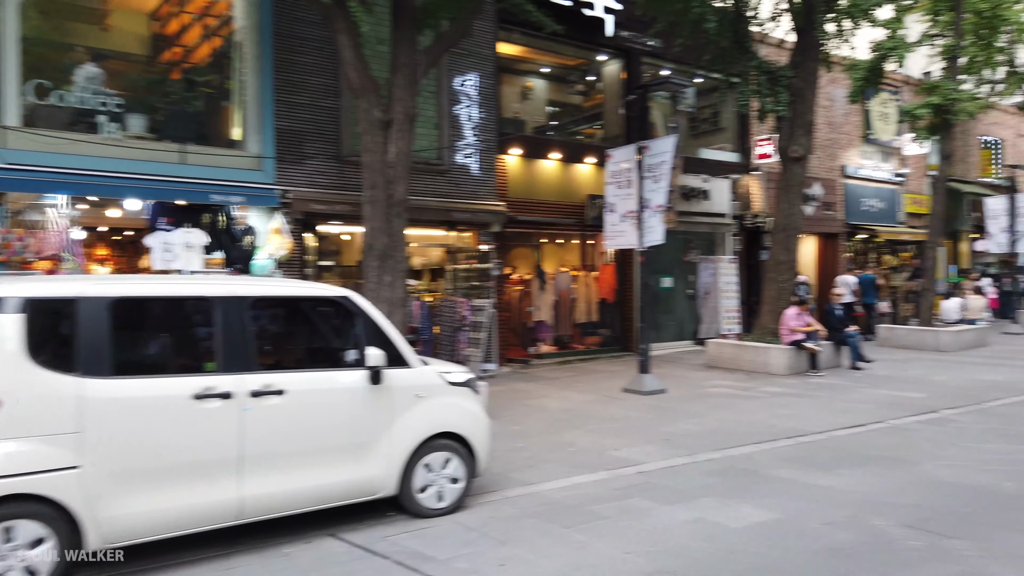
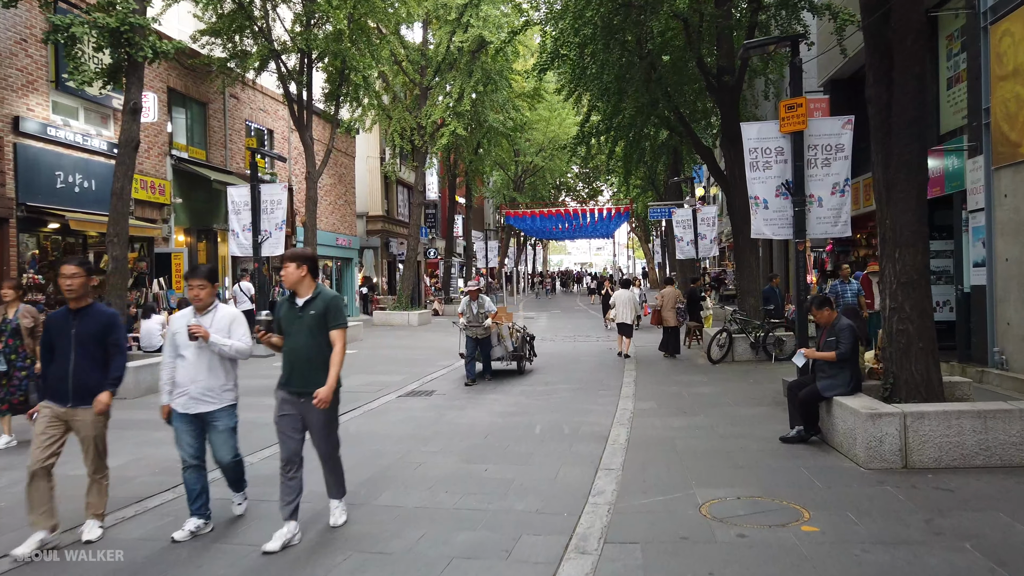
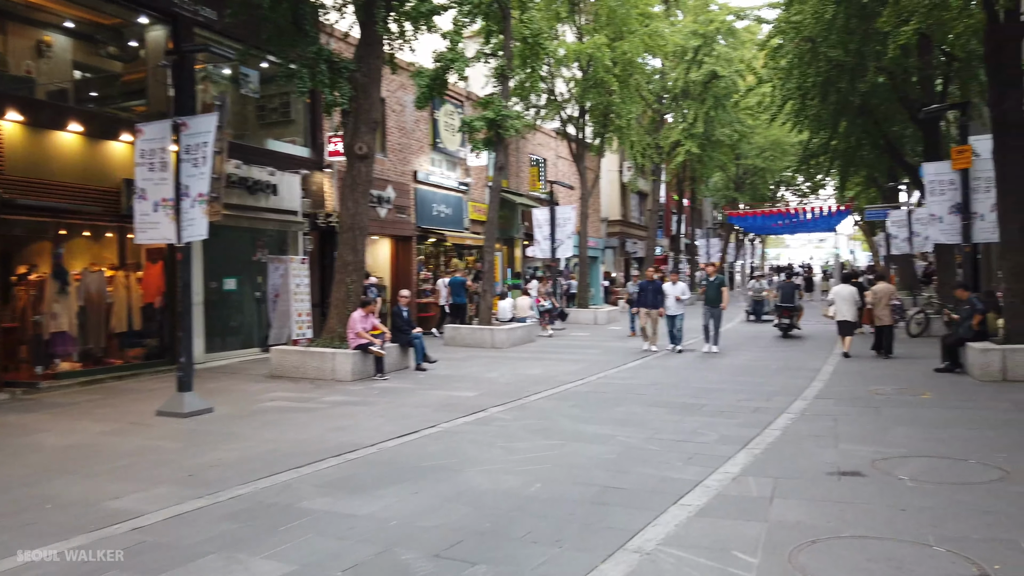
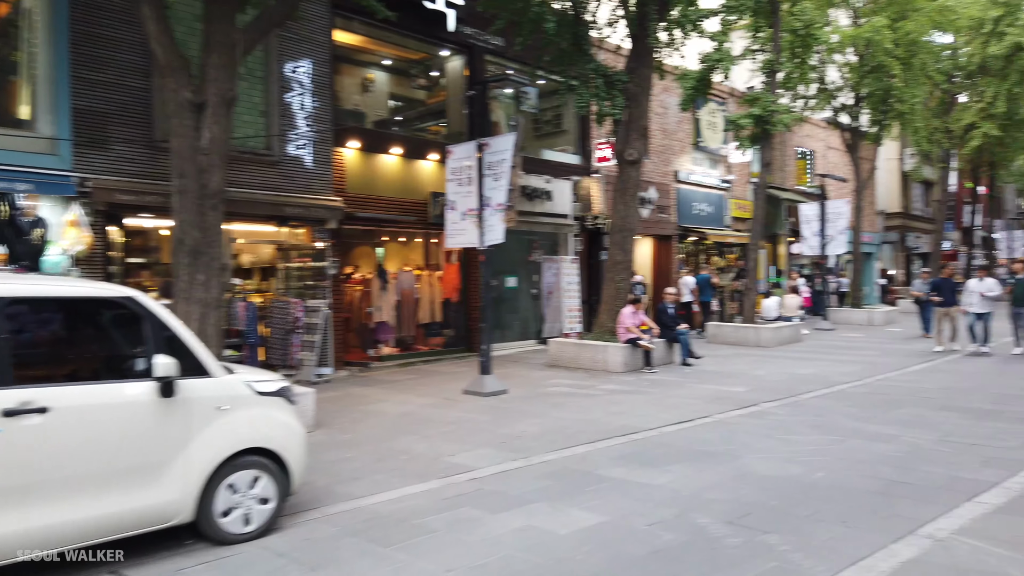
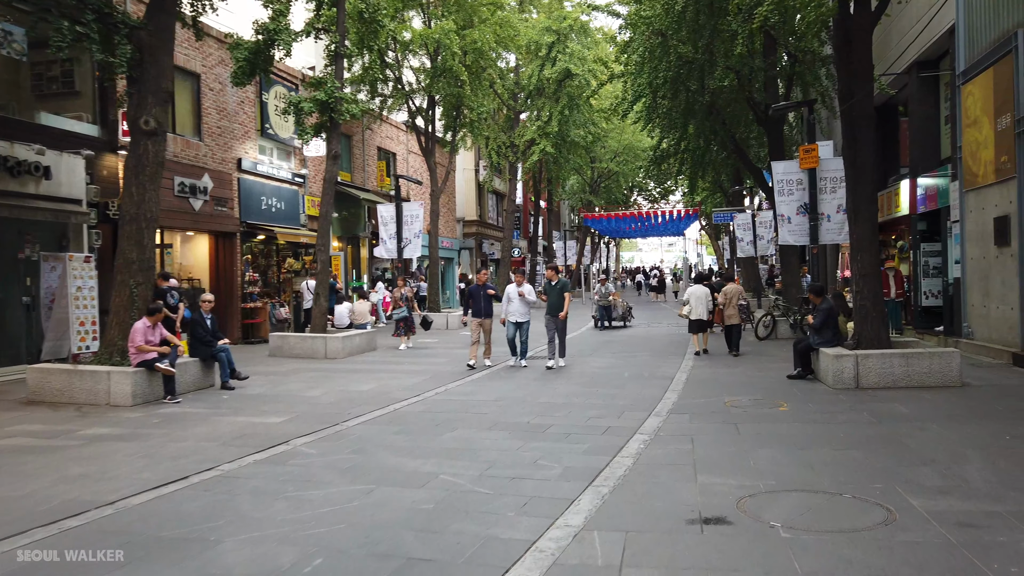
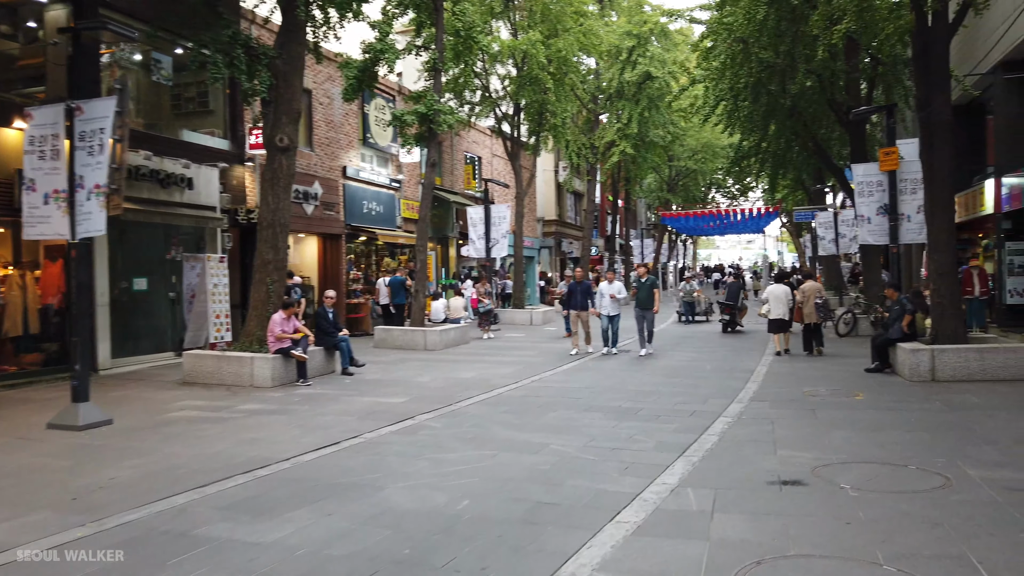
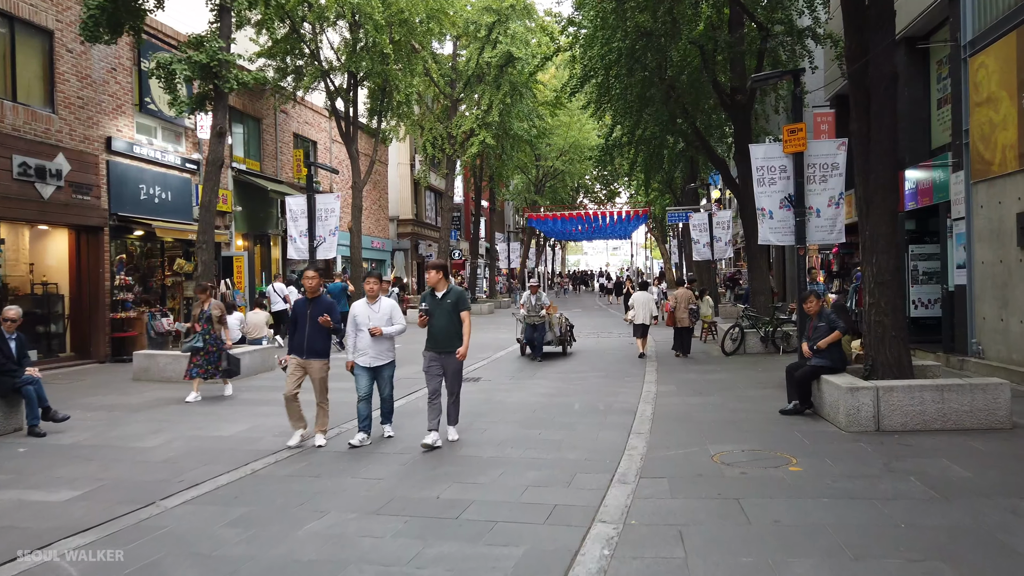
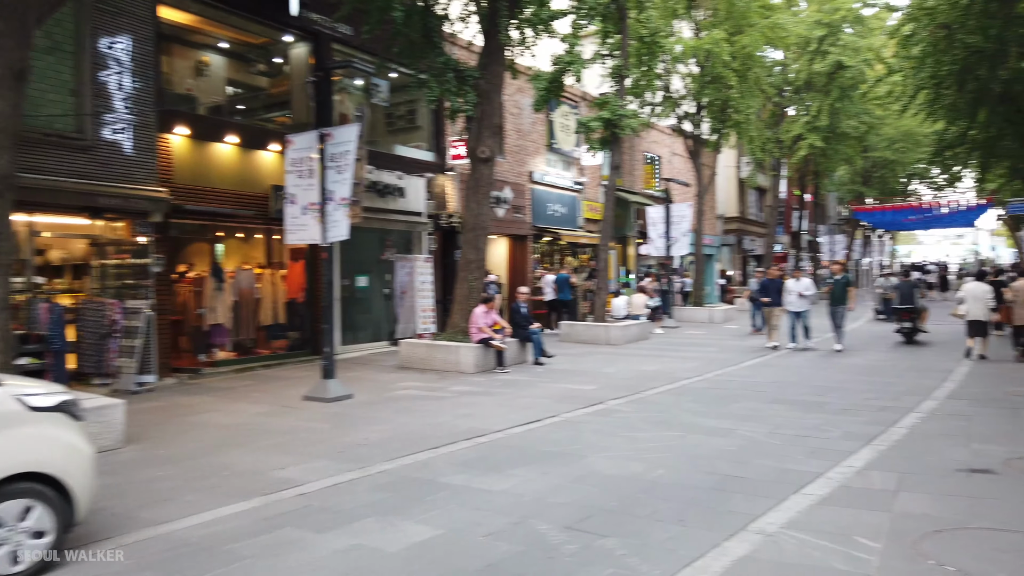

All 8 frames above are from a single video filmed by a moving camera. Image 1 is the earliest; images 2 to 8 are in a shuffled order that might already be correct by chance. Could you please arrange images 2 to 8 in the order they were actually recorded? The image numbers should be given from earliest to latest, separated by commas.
4, 8, 3, 6, 5, 7, 2
